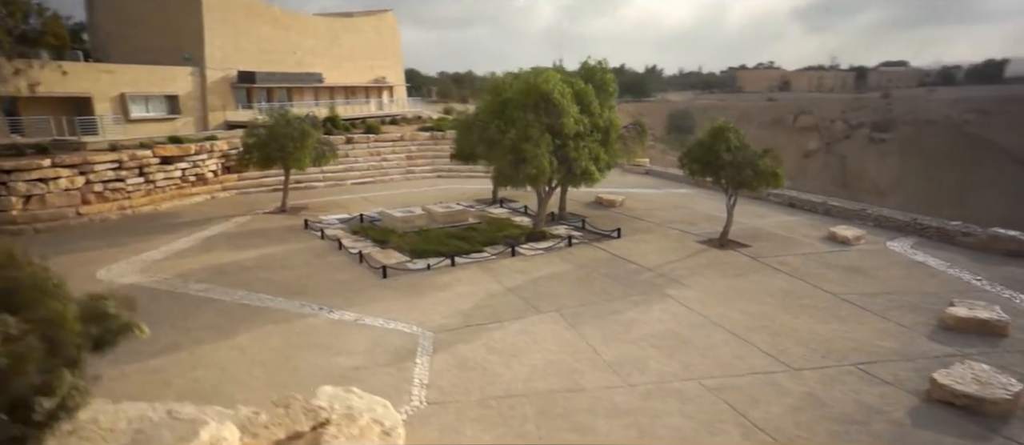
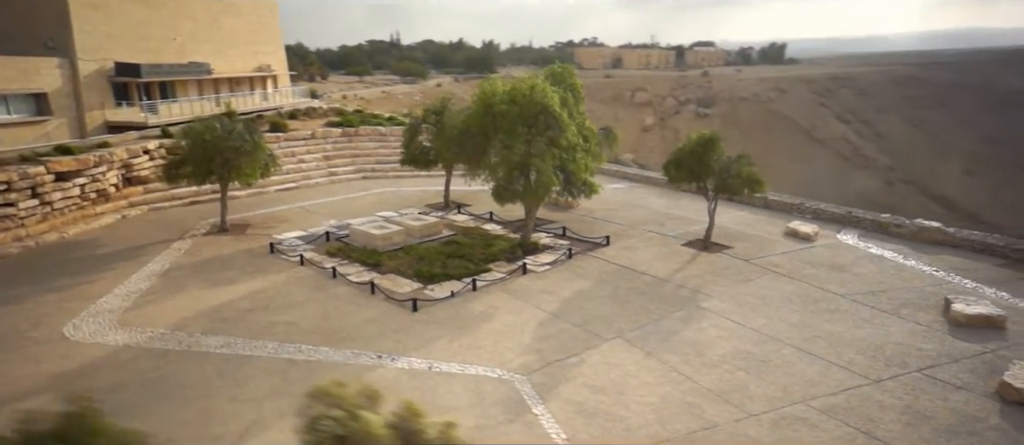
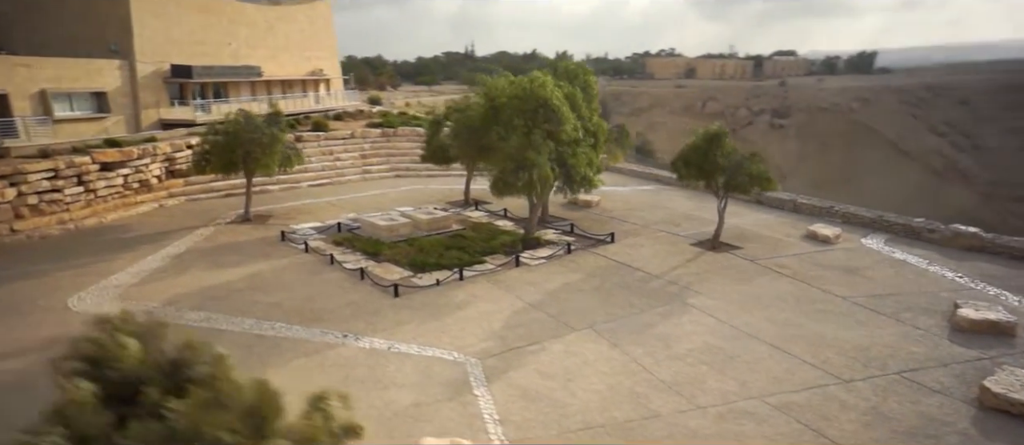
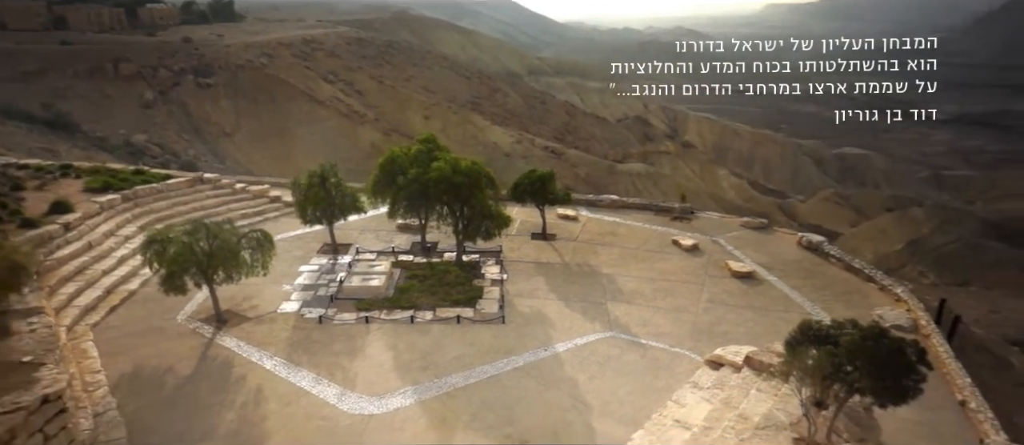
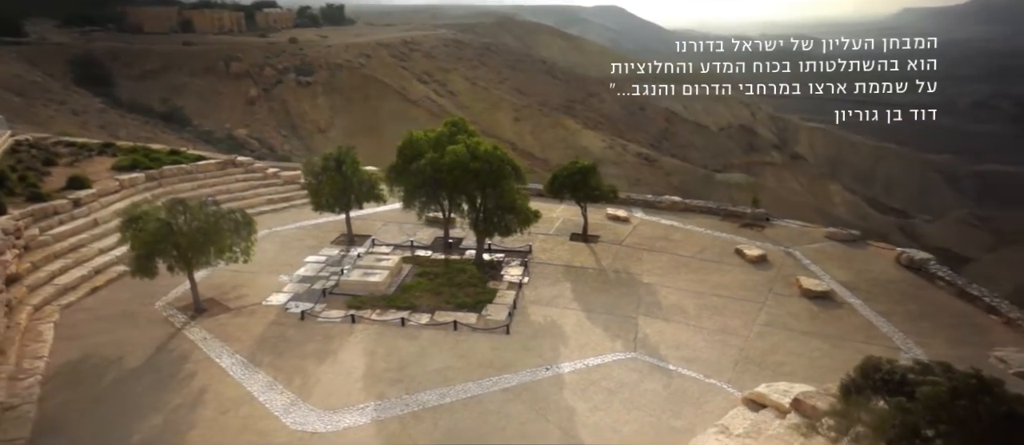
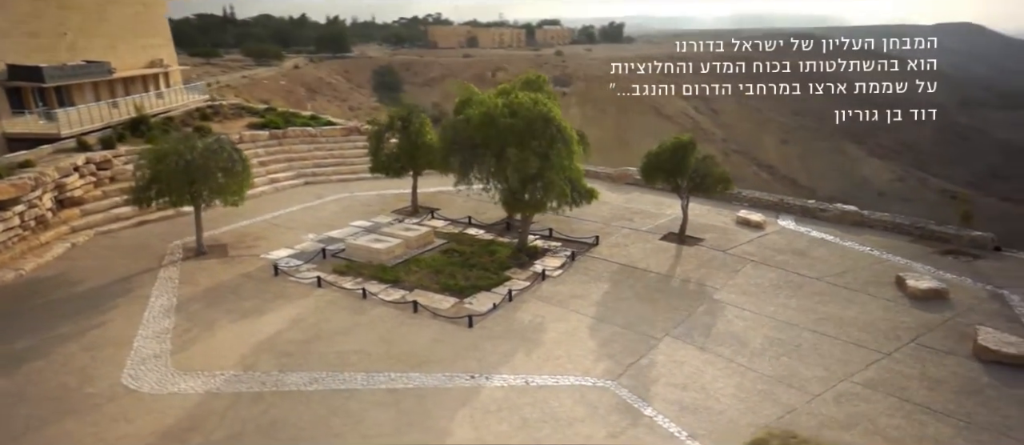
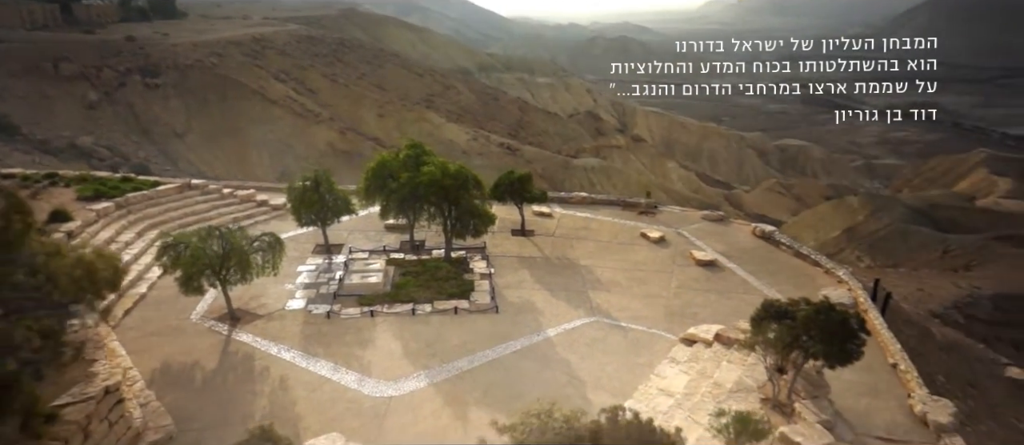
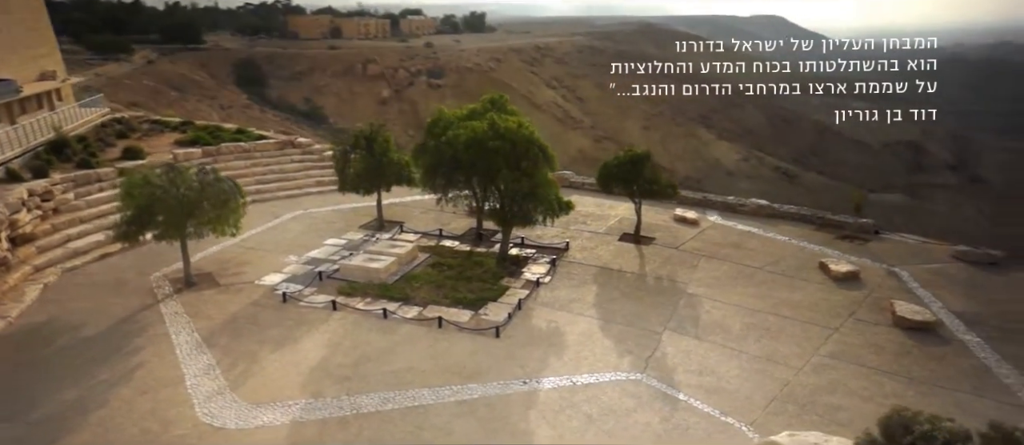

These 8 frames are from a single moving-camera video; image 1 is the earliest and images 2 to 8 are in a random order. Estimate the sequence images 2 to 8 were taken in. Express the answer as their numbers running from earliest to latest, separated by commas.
3, 2, 6, 8, 5, 4, 7
